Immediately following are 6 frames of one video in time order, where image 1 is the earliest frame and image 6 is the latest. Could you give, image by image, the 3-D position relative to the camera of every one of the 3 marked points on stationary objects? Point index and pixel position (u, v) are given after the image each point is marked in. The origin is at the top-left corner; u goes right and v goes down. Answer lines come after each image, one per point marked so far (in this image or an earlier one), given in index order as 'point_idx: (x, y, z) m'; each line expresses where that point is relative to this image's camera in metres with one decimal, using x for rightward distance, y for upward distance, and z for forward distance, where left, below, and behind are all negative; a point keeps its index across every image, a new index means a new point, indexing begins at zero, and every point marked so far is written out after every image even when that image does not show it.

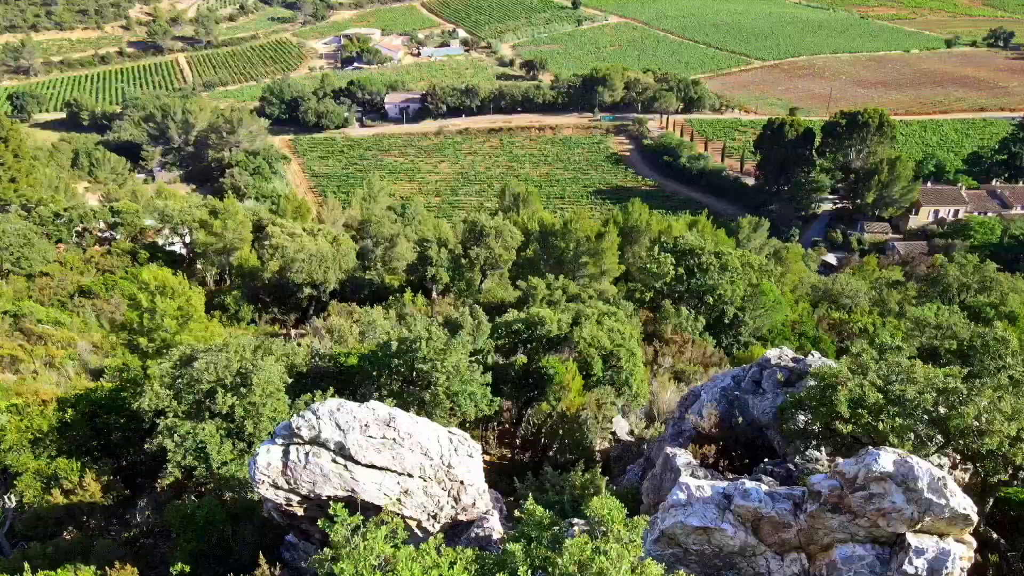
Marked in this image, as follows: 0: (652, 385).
0: (+3.9, -2.8, +20.3) m
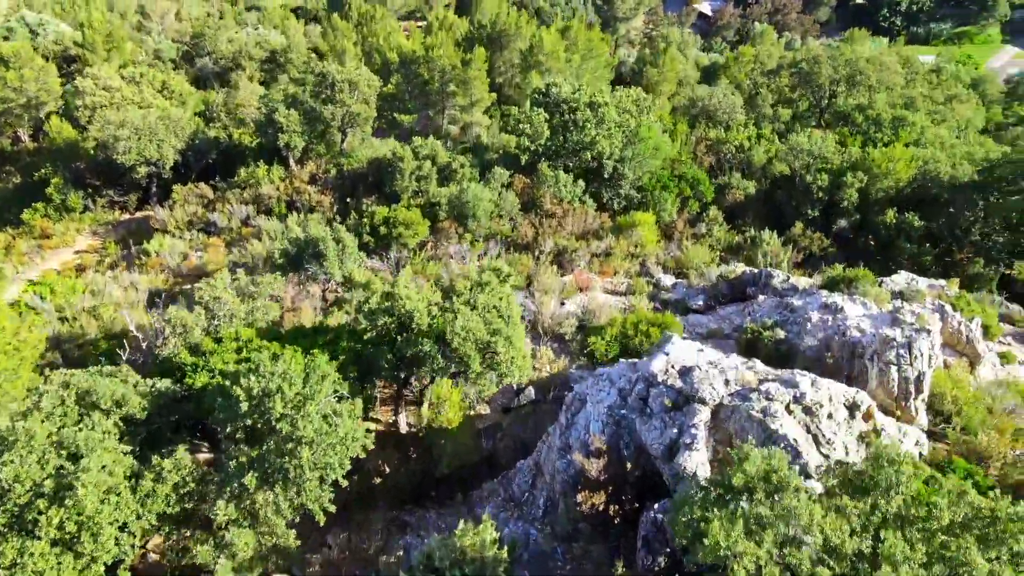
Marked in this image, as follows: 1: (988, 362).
0: (+0.6, +0.1, +19.6) m
1: (+10.1, -1.6, +15.5) m
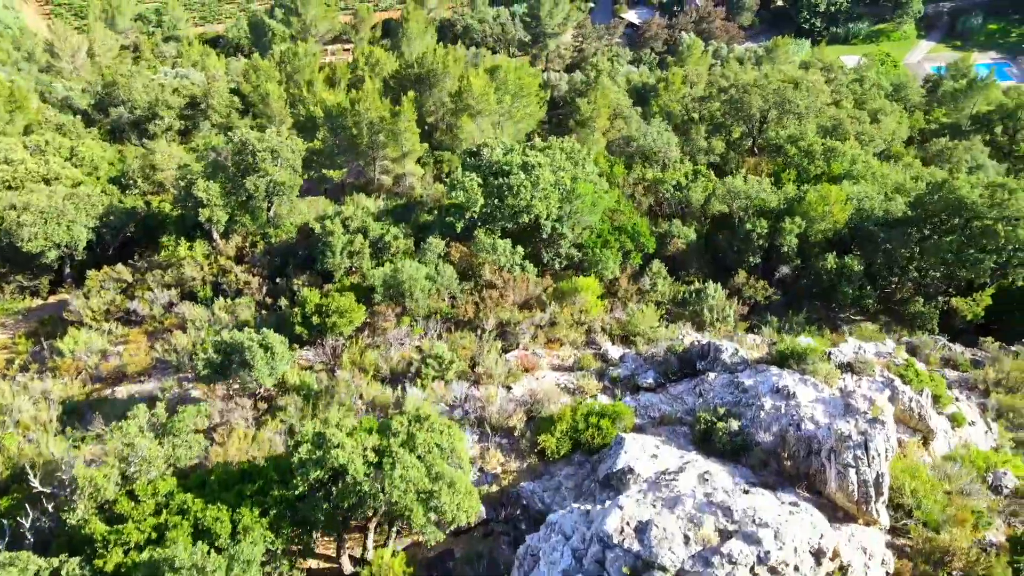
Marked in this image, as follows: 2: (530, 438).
0: (-0.8, -2.0, +18.8) m
1: (+9.0, -3.1, +15.4) m
2: (+0.4, -3.3, +16.6) m
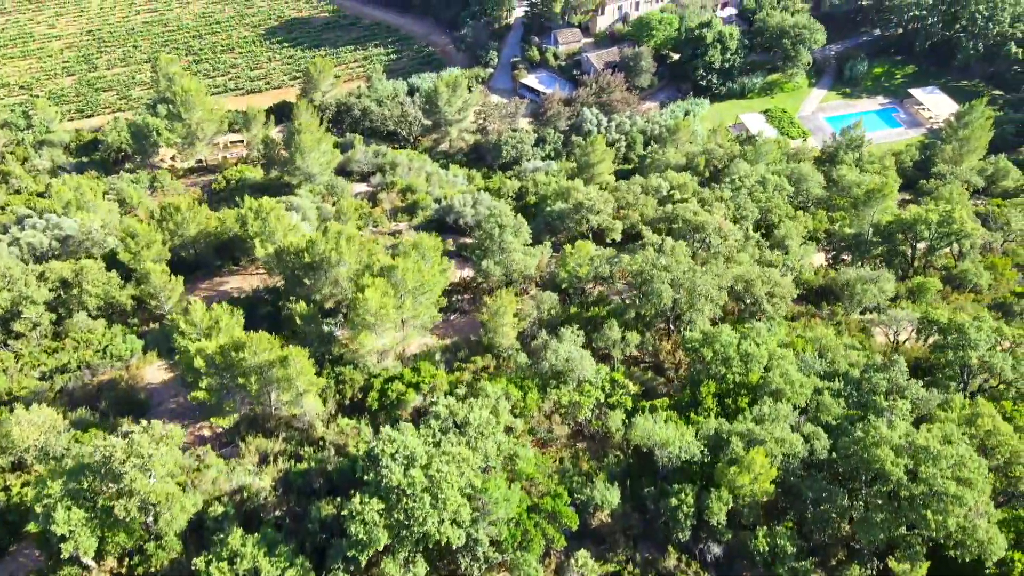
0: (-2.6, -11.3, +16.6) m
1: (+7.5, -11.4, +14.1) m
2: (-1.0, -12.5, +14.5) m
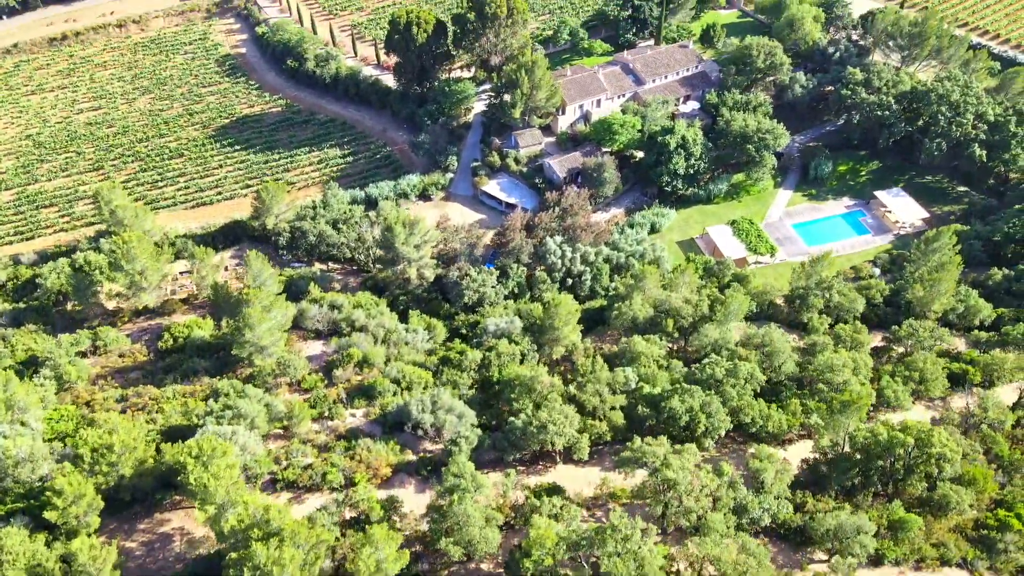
0: (-3.3, -24.9, +13.7) m
1: (+6.9, -24.6, +11.7) m
2: (-1.6, -26.0, +11.7) m
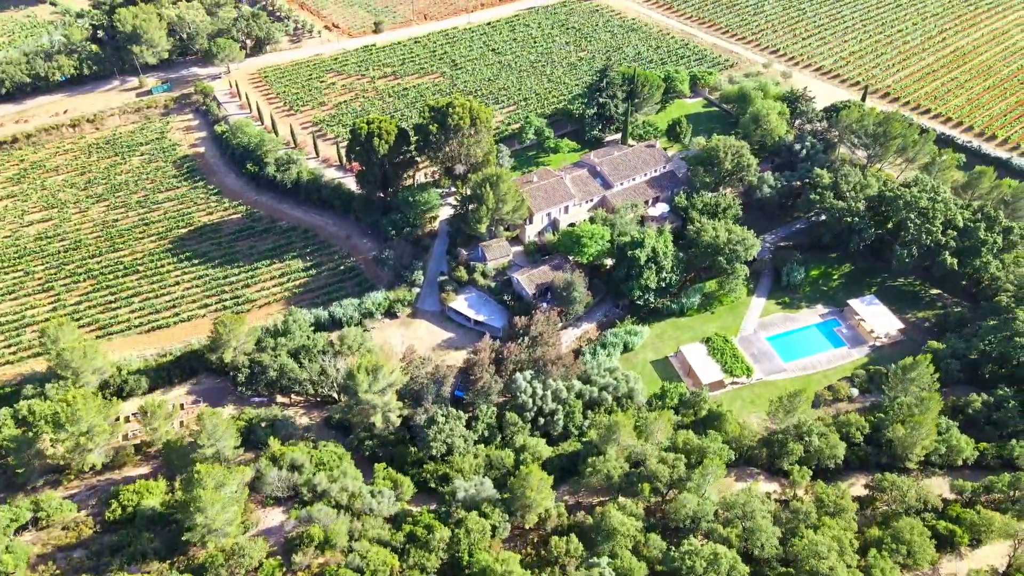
0: (-3.6, -36.1, +9.8) m
1: (+6.6, -35.4, +8.1) m
2: (-1.8, -37.0, +7.8) m
